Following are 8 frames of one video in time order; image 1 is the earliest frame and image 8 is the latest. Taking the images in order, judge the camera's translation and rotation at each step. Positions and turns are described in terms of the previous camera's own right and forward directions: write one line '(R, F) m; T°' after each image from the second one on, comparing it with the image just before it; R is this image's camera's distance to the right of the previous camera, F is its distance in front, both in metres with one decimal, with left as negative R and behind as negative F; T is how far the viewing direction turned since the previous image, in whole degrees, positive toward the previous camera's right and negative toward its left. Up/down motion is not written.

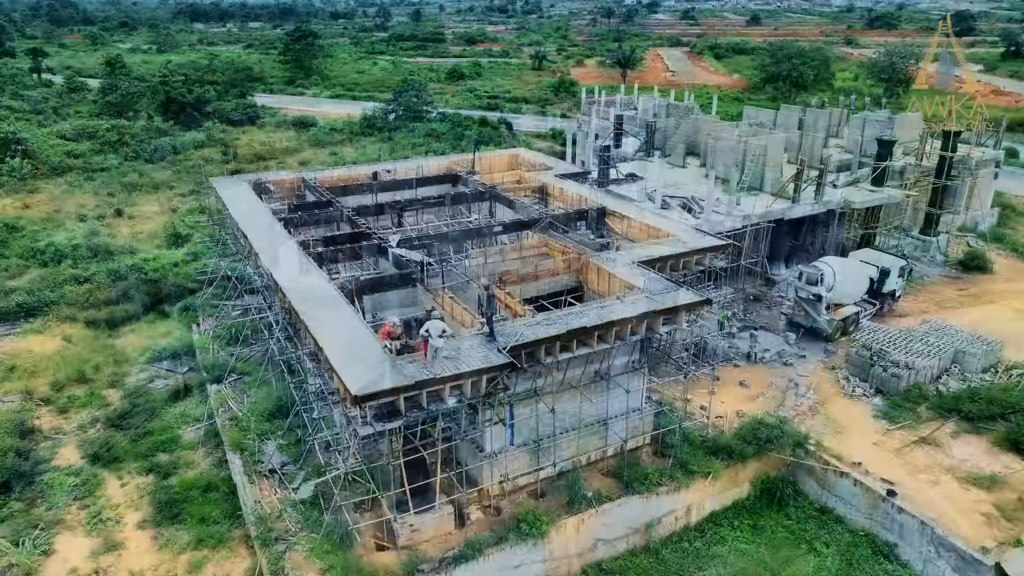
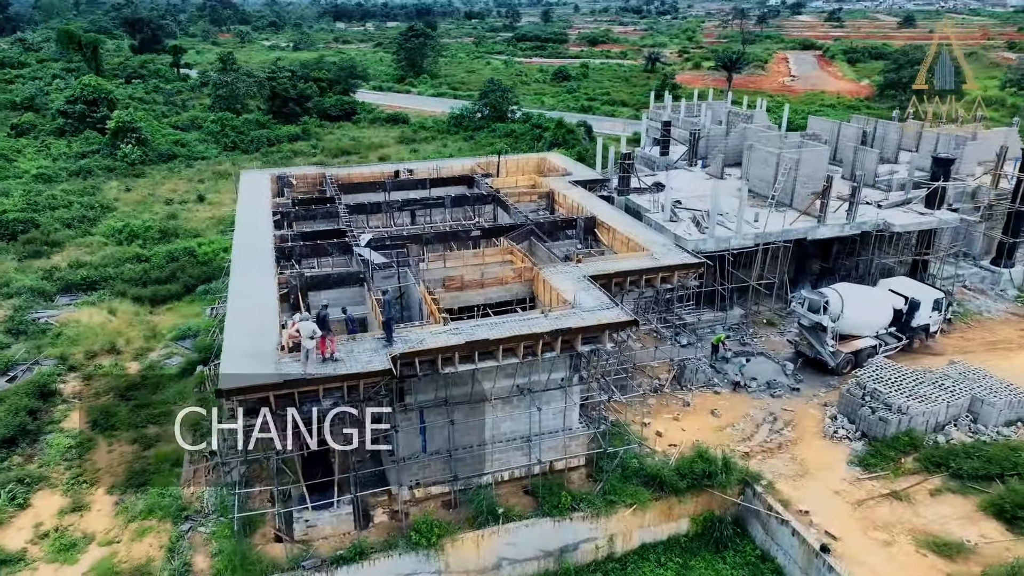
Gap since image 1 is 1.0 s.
(+3.7, +0.5) m; -10°
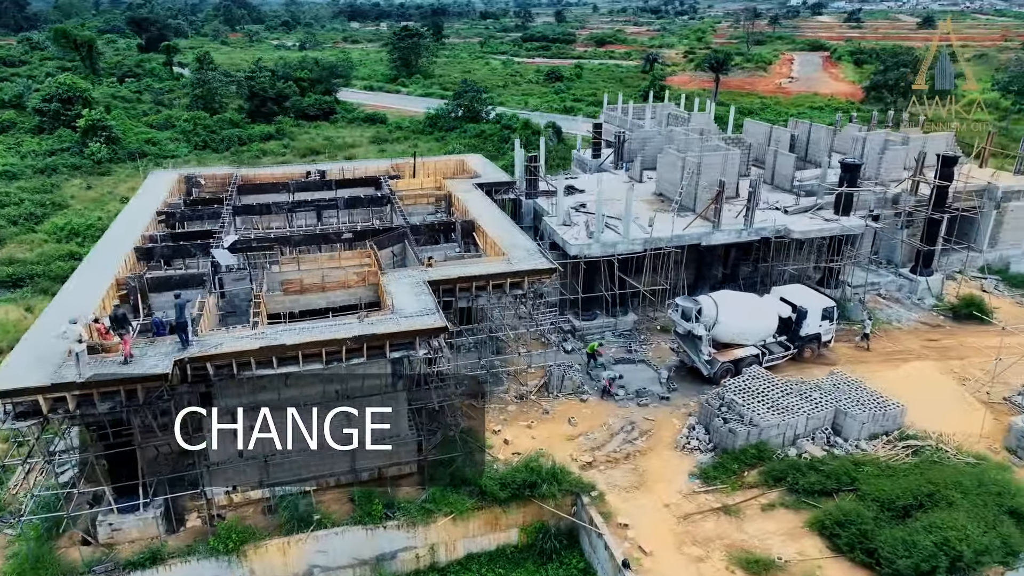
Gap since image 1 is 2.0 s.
(+3.7, +0.2) m; -1°
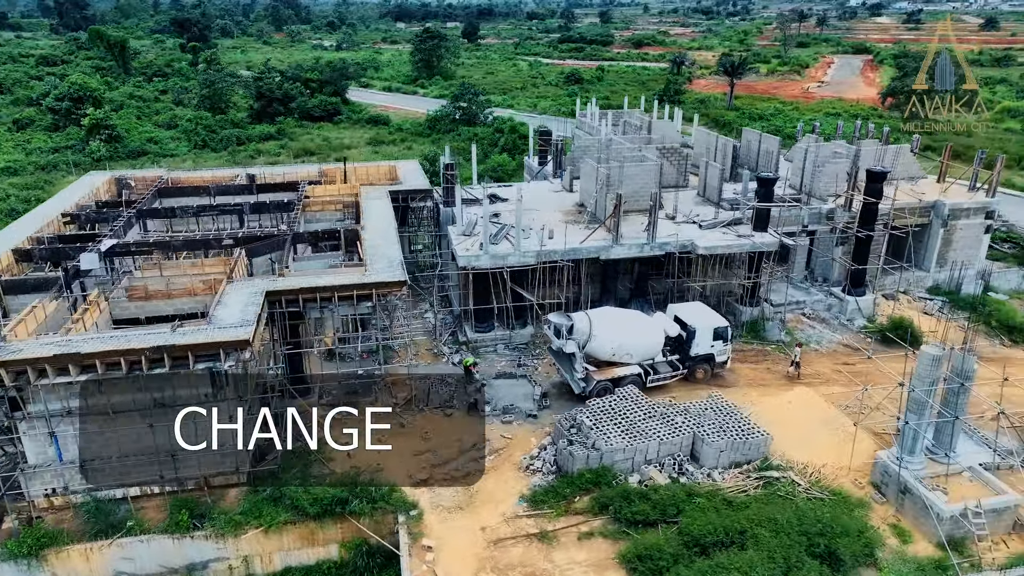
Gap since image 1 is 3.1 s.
(+4.3, +0.4) m; -4°
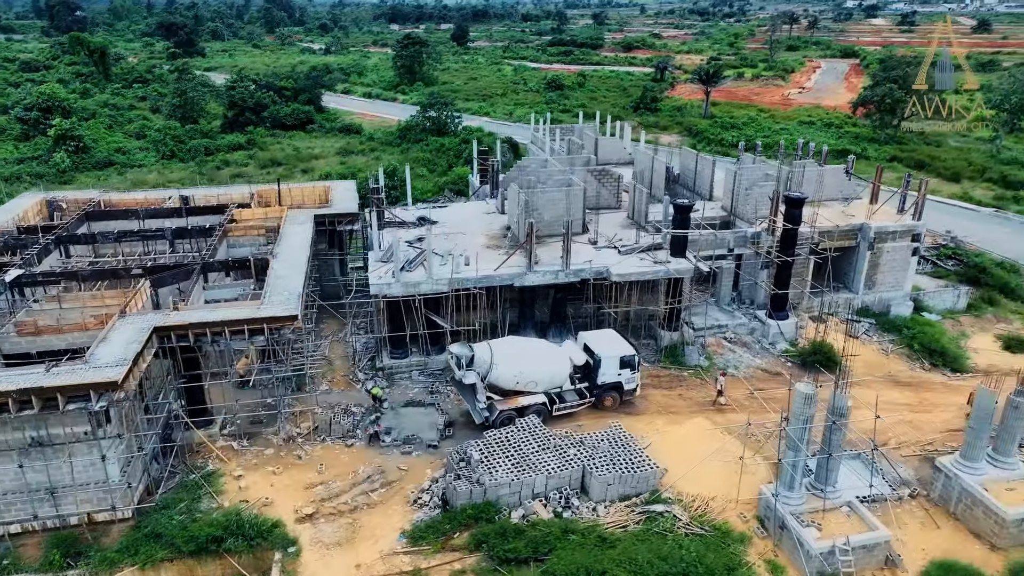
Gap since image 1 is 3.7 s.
(+2.4, -0.1) m; 0°
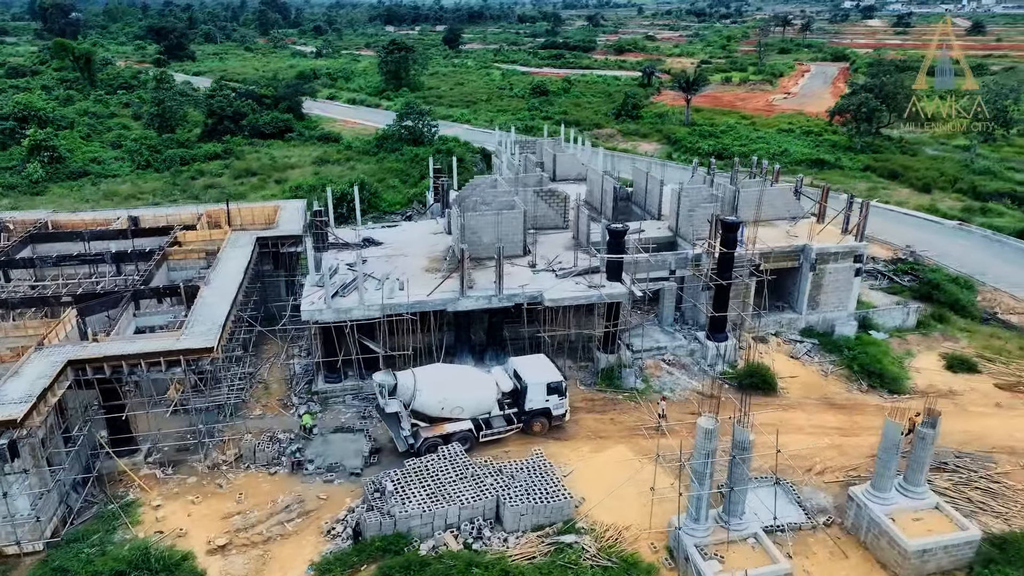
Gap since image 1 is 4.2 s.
(+1.9, -0.2) m; 0°
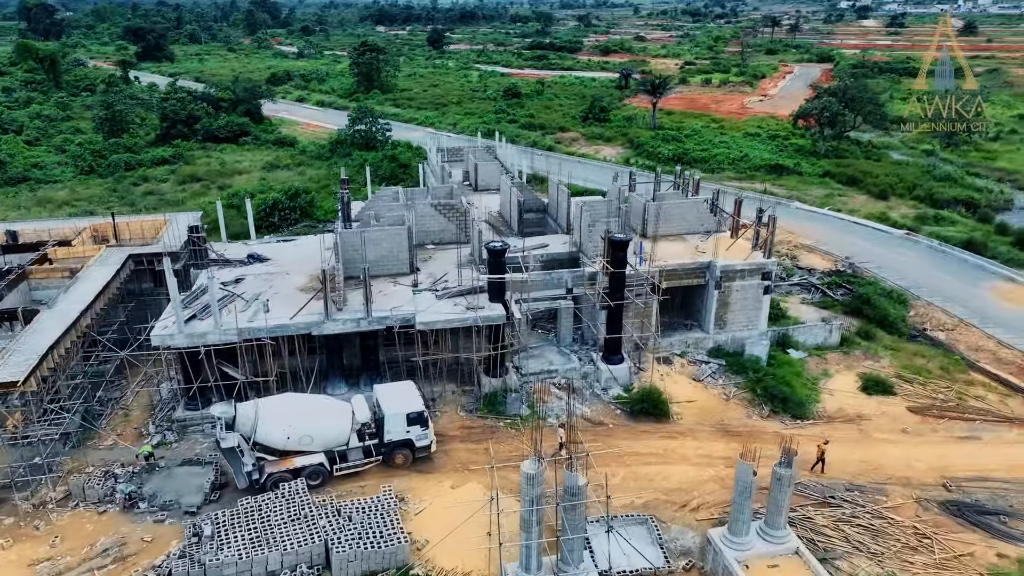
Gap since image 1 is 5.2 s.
(+3.5, +1.1) m; 0°
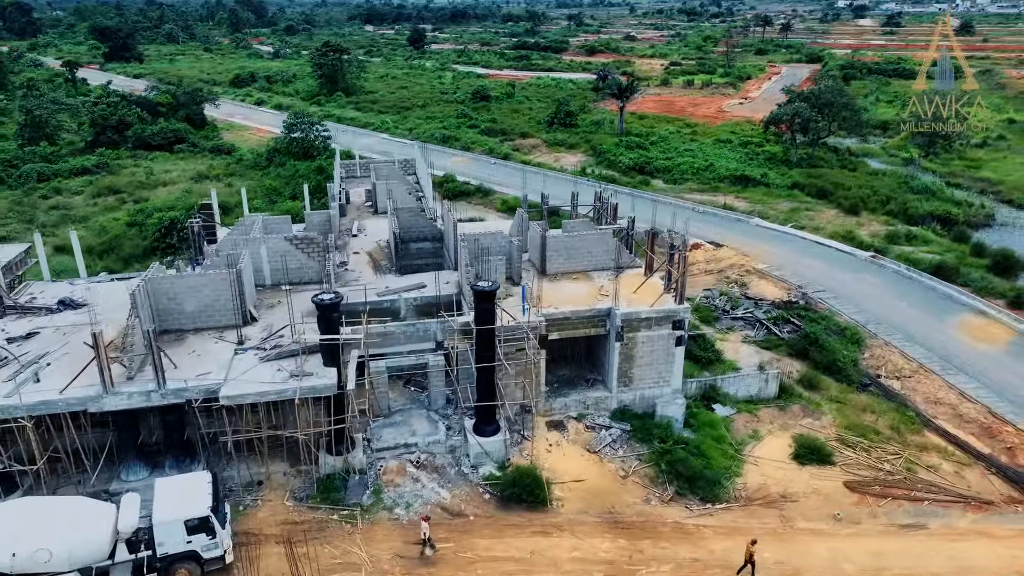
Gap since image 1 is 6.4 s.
(+3.8, +3.8) m; 0°
